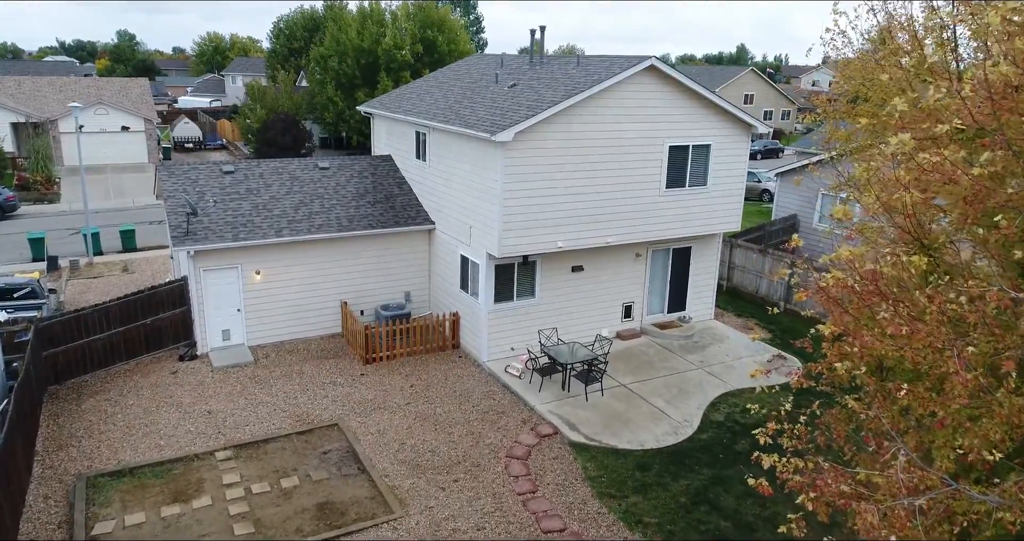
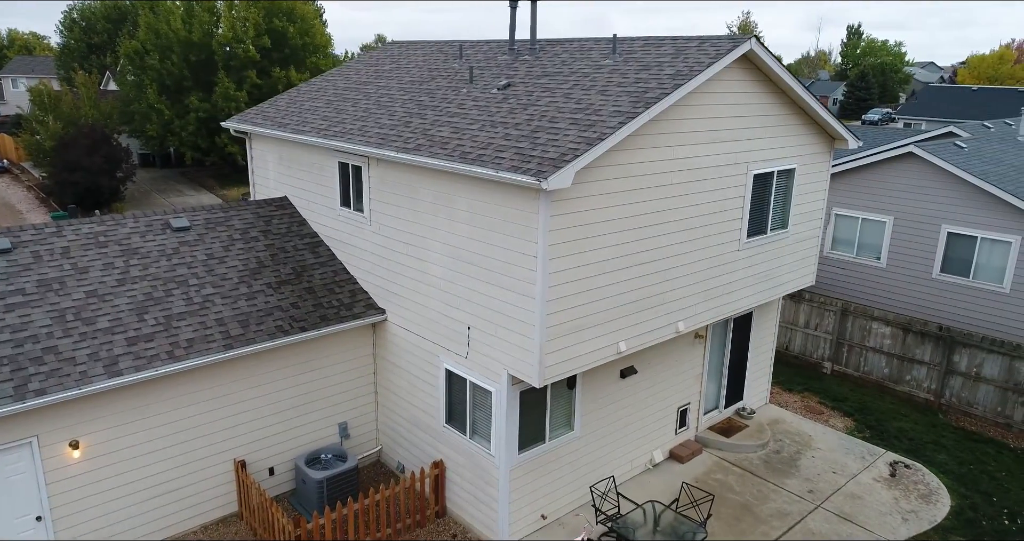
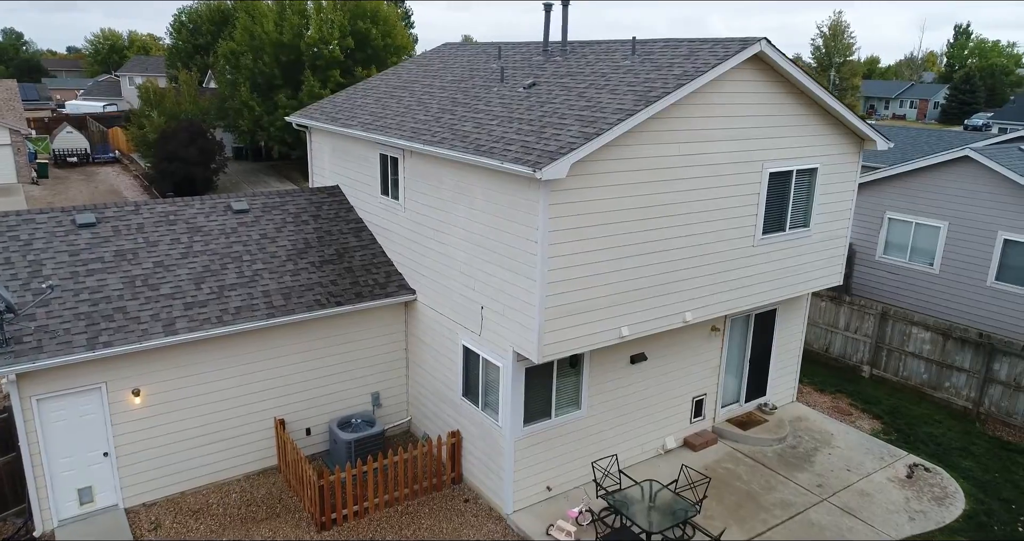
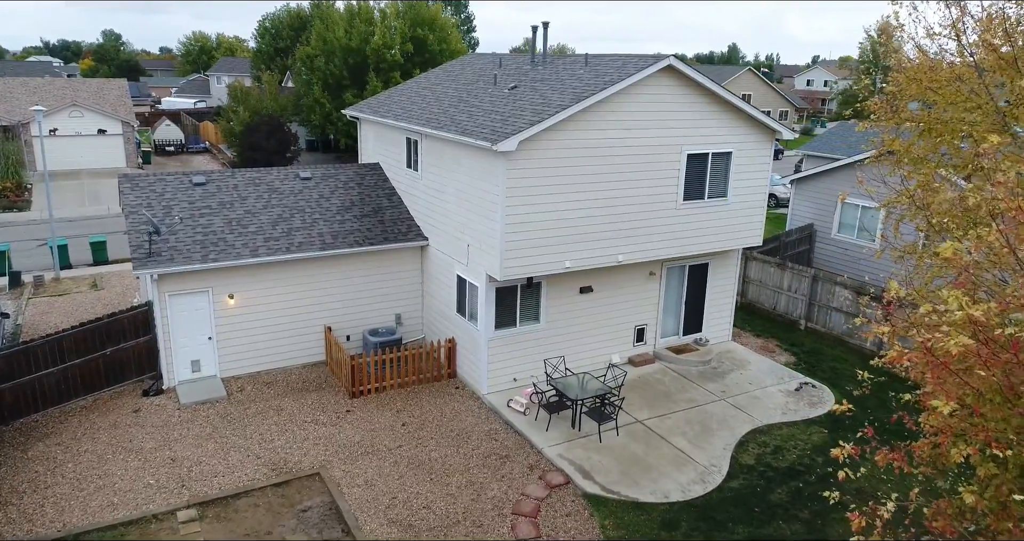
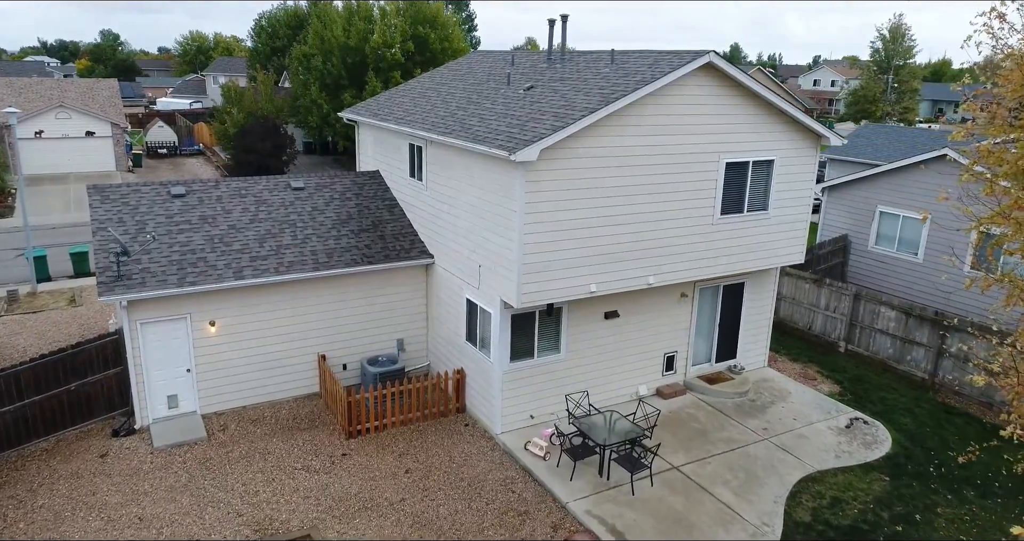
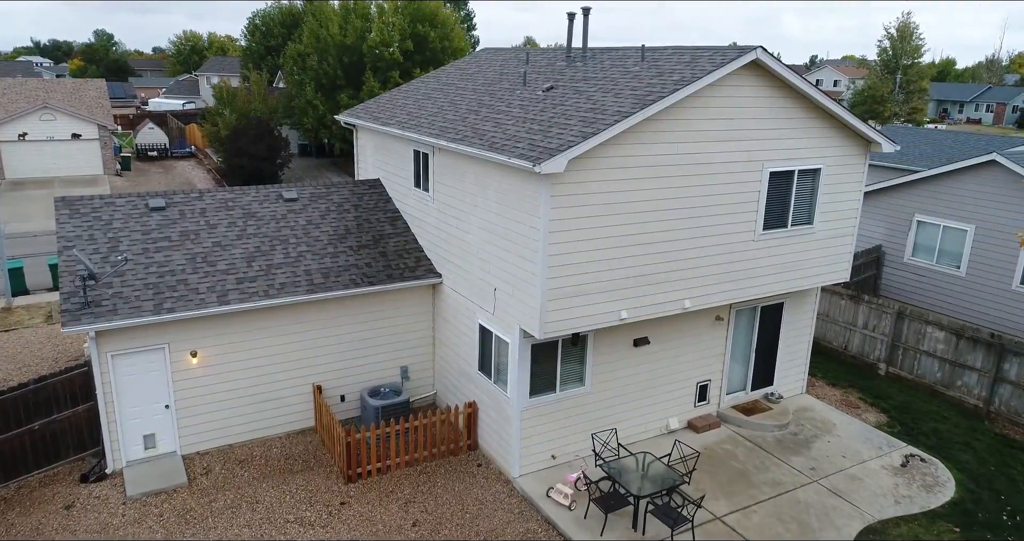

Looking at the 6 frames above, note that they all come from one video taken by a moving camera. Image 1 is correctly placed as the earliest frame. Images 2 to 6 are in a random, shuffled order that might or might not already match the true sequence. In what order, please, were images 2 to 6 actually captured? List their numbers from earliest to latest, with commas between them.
4, 5, 6, 3, 2
